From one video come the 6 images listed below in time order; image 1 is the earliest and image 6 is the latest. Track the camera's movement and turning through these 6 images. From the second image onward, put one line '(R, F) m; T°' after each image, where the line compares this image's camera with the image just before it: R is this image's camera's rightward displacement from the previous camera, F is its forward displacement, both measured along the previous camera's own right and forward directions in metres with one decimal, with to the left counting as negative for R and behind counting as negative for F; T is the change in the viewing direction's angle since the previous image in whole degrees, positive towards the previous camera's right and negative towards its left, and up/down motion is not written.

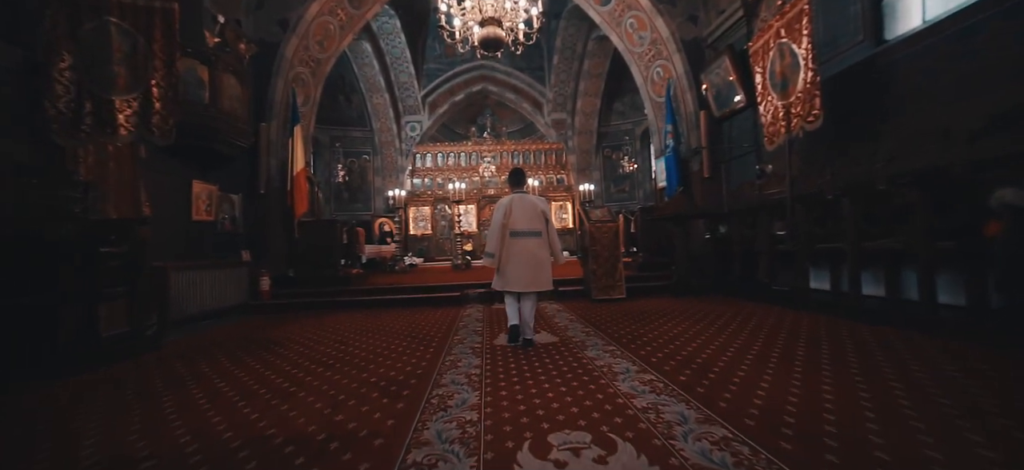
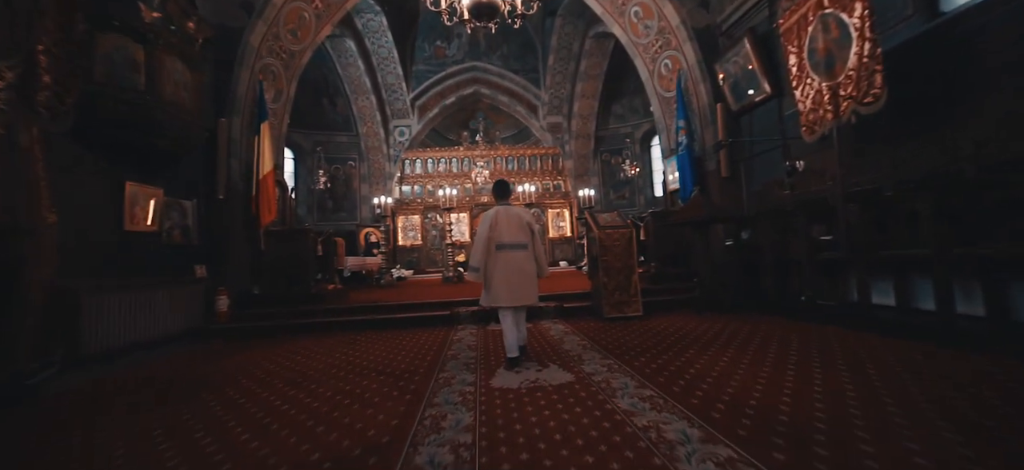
(-0.1, +0.8) m; +1°
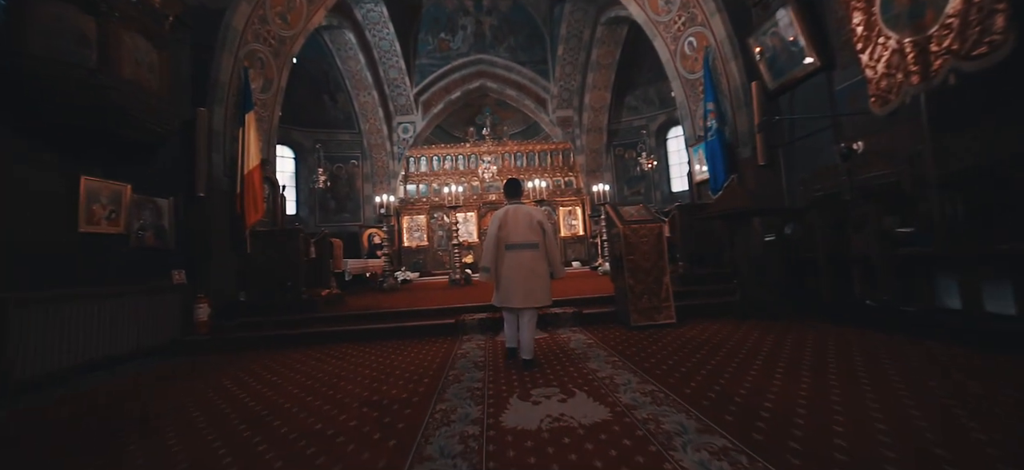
(0.0, +0.7) m; -1°
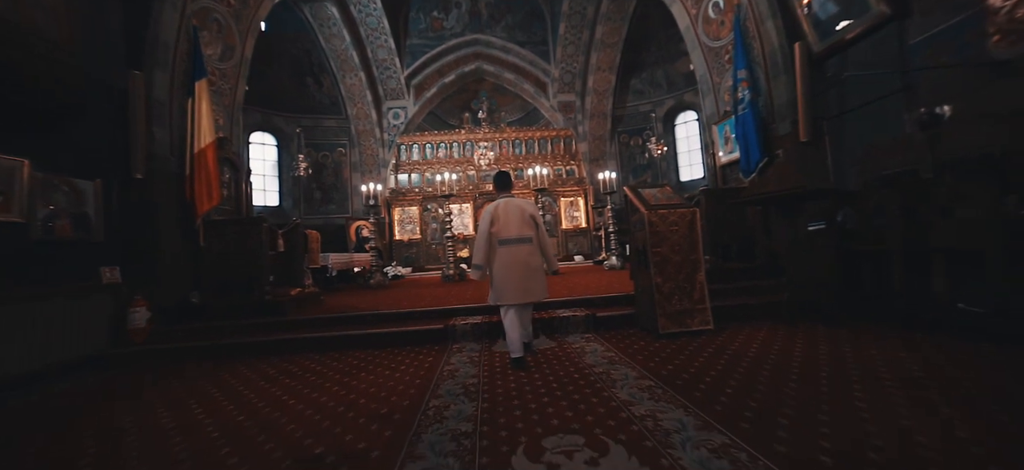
(0.0, +0.8) m; 0°
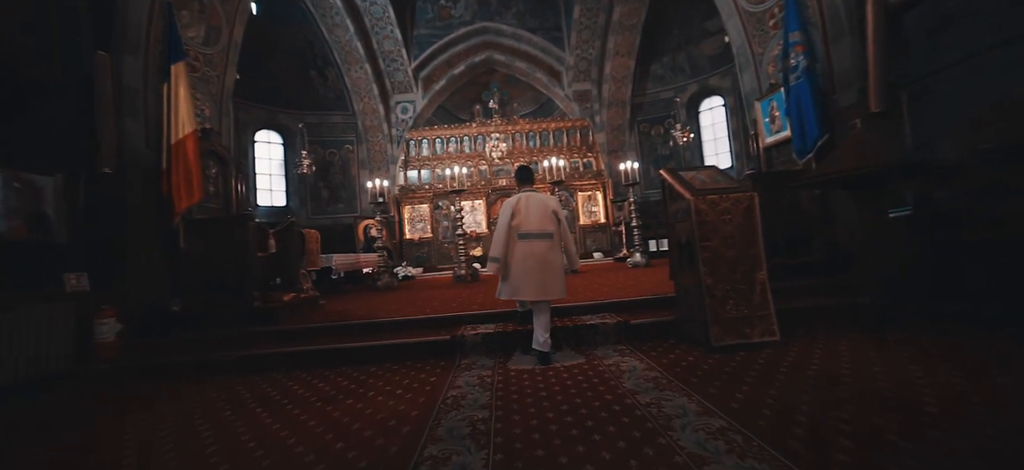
(0.0, +0.6) m; -2°
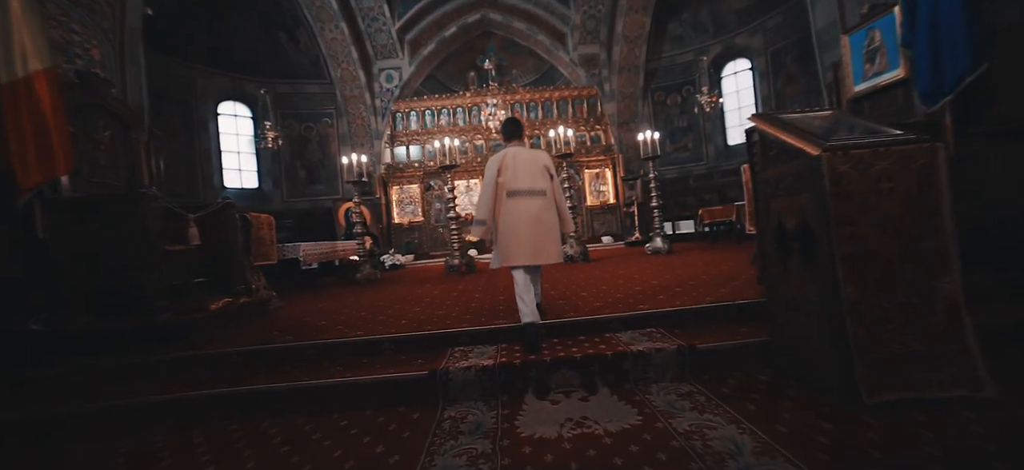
(-0.1, +1.3) m; 0°
